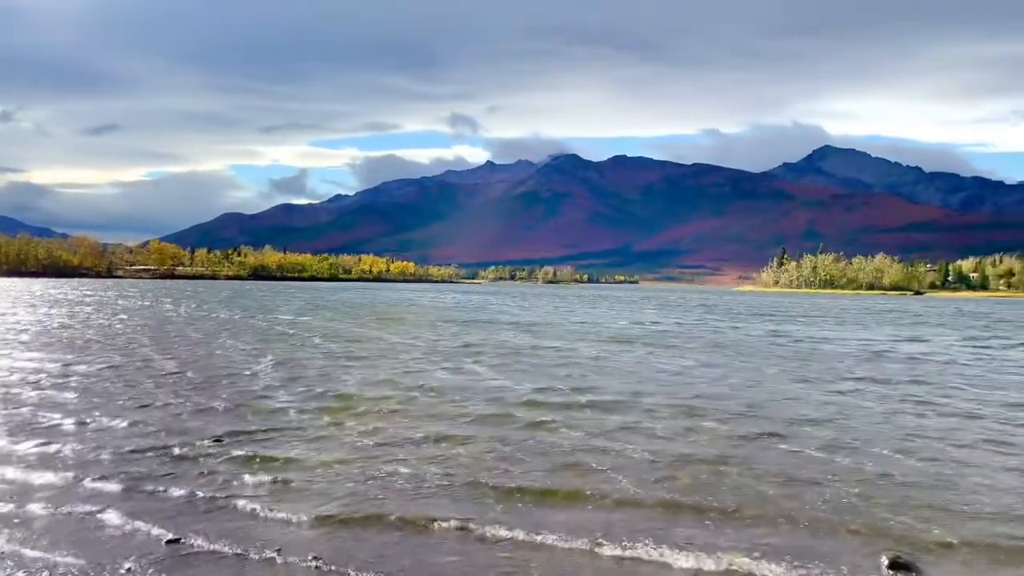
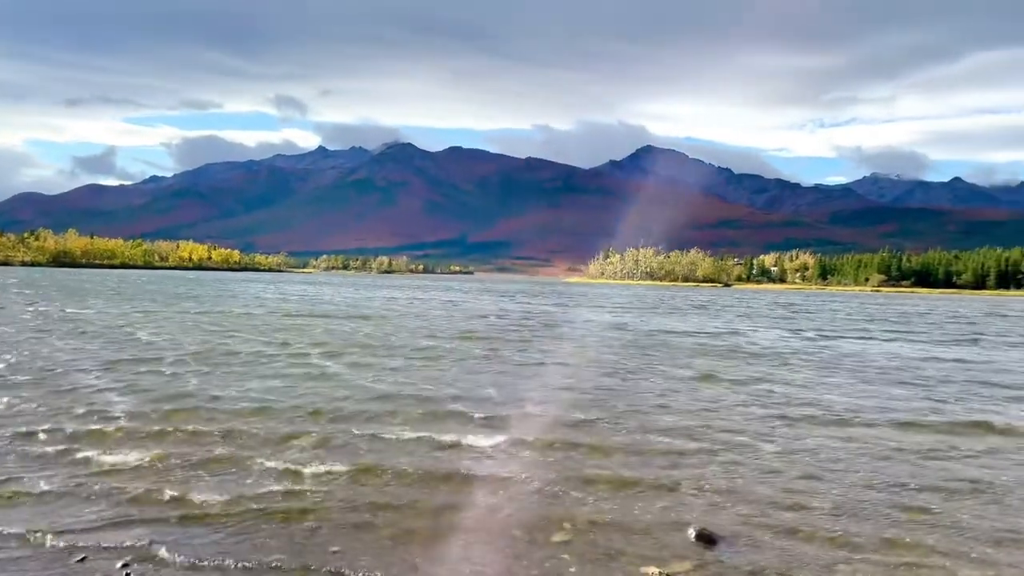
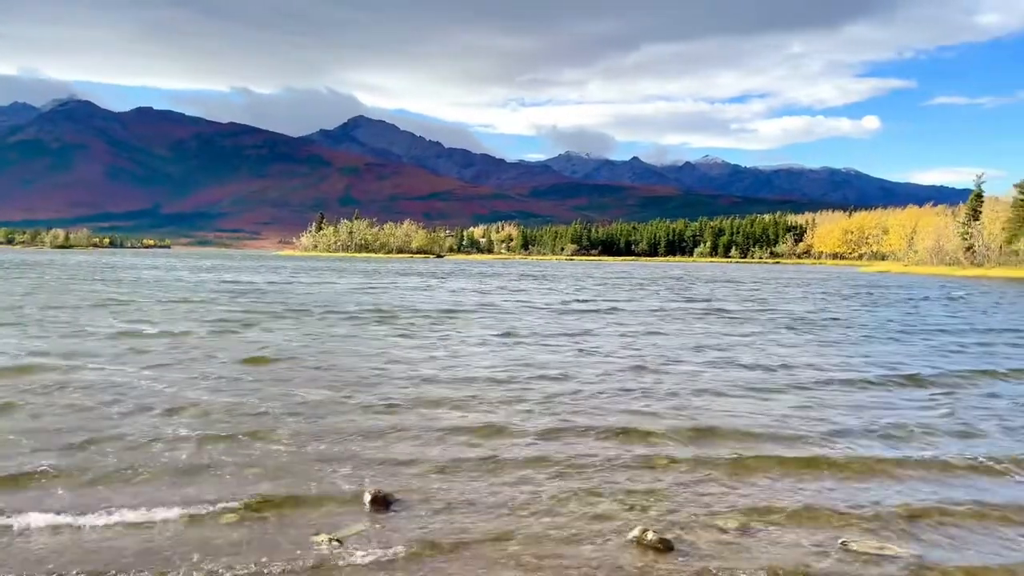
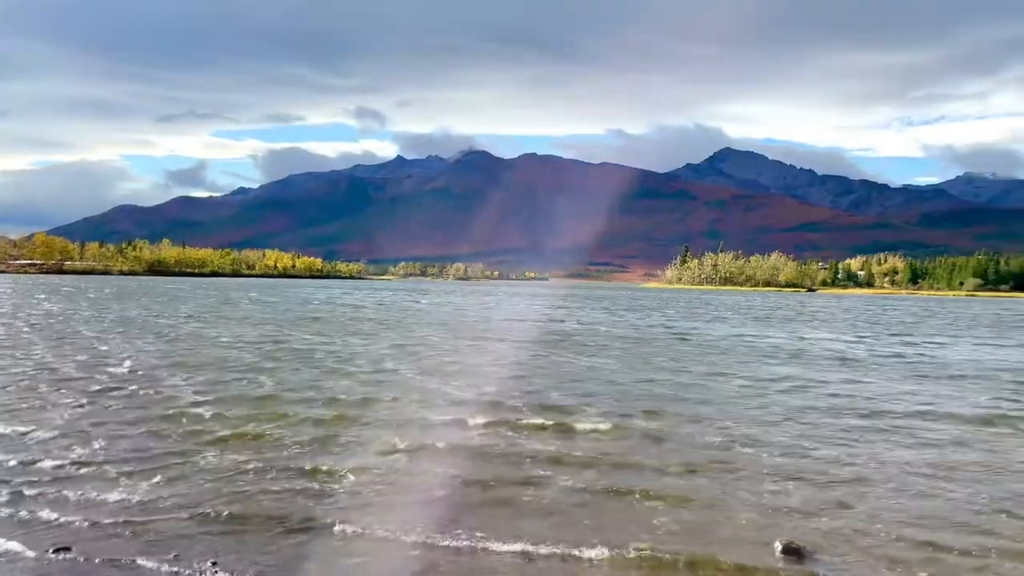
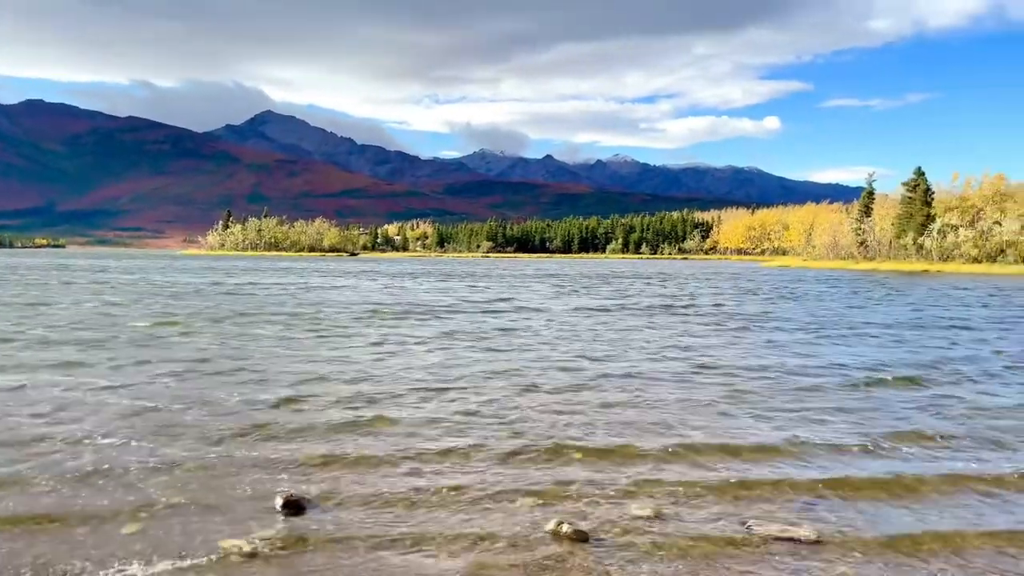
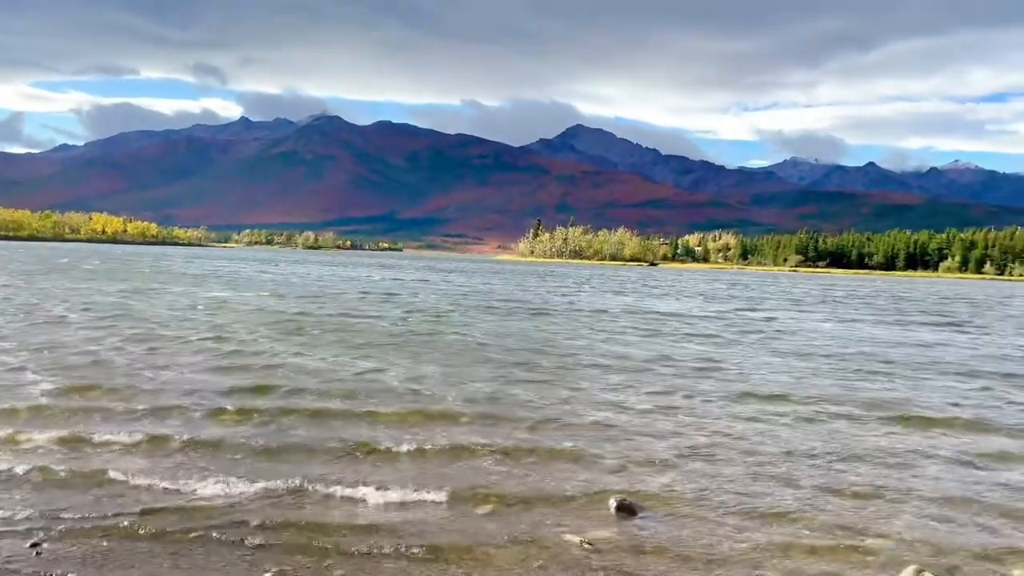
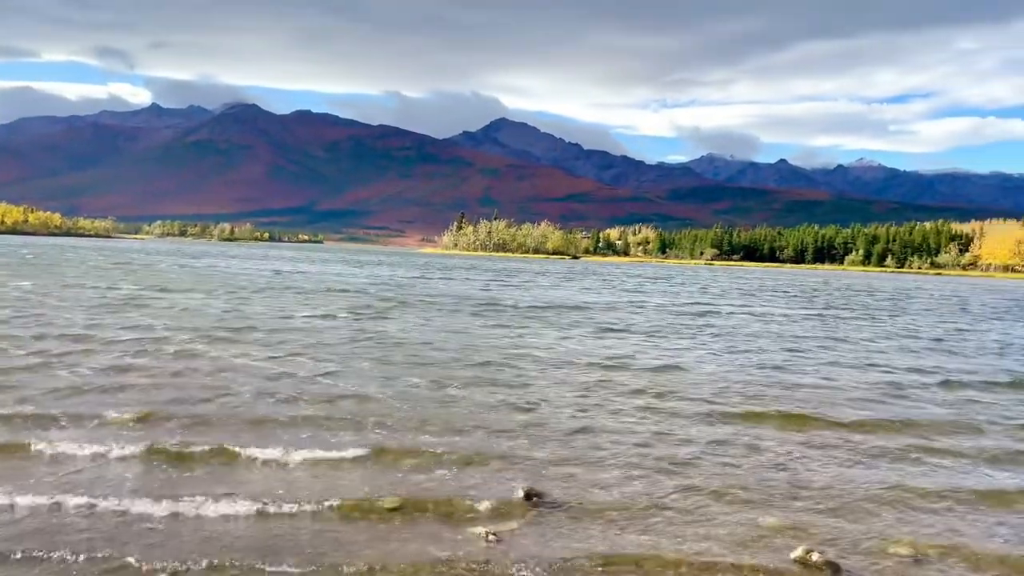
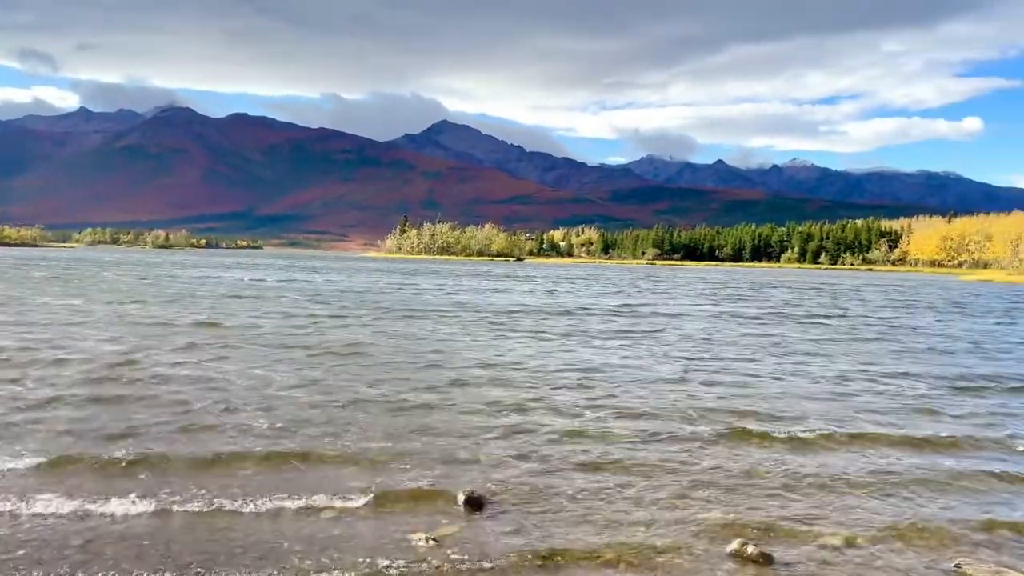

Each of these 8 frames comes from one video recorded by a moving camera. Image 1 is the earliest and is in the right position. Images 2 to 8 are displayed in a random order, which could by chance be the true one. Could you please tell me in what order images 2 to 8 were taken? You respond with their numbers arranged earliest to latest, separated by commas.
4, 2, 6, 7, 8, 3, 5
